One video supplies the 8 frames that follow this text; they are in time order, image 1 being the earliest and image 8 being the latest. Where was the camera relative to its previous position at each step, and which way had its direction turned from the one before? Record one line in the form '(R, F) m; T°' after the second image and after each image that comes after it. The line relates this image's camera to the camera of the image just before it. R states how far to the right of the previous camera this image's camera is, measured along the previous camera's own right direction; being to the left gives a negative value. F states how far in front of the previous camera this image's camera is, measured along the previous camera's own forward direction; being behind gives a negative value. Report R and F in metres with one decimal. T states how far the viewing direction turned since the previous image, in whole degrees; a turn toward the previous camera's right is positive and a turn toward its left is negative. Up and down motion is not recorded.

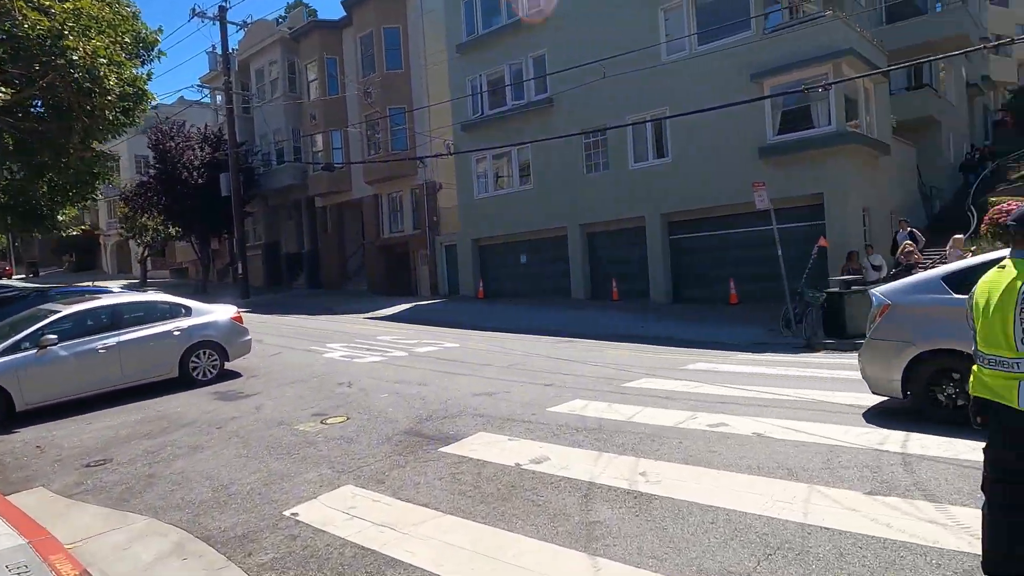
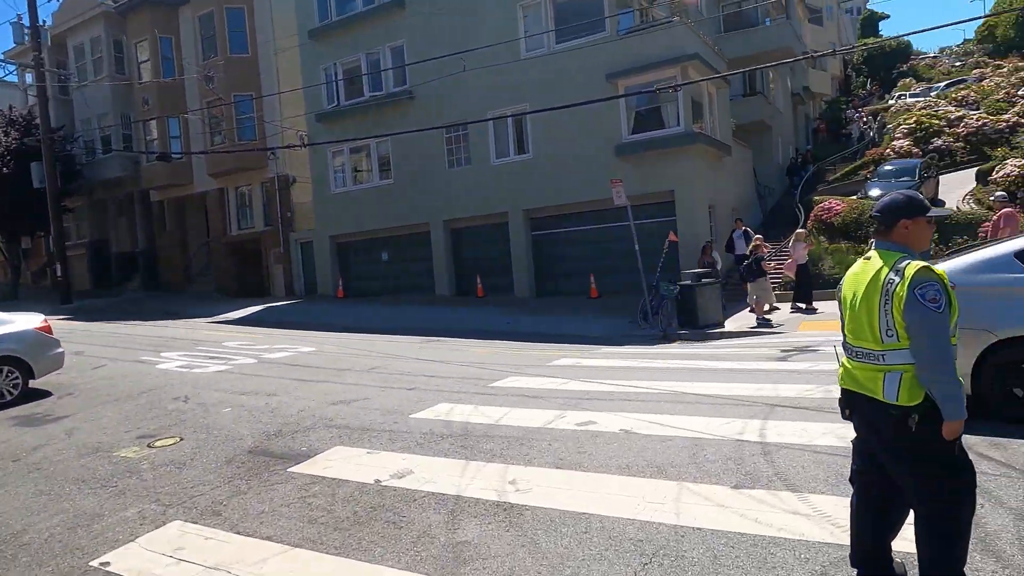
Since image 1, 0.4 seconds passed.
(+0.1, +0.5) m; +12°
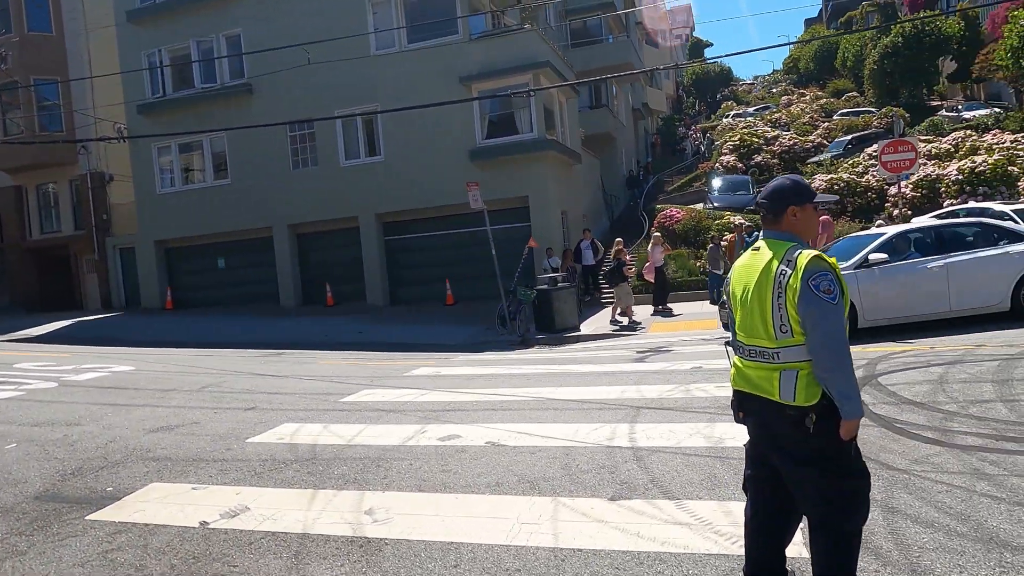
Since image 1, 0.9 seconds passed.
(0.0, +0.6) m; +13°
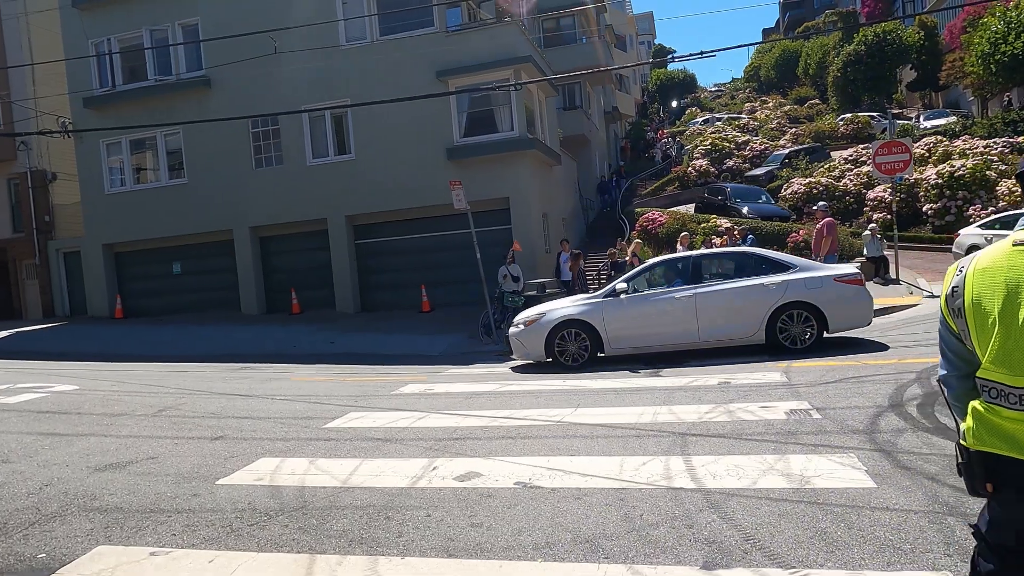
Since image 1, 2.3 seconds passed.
(-0.6, +1.1) m; +3°
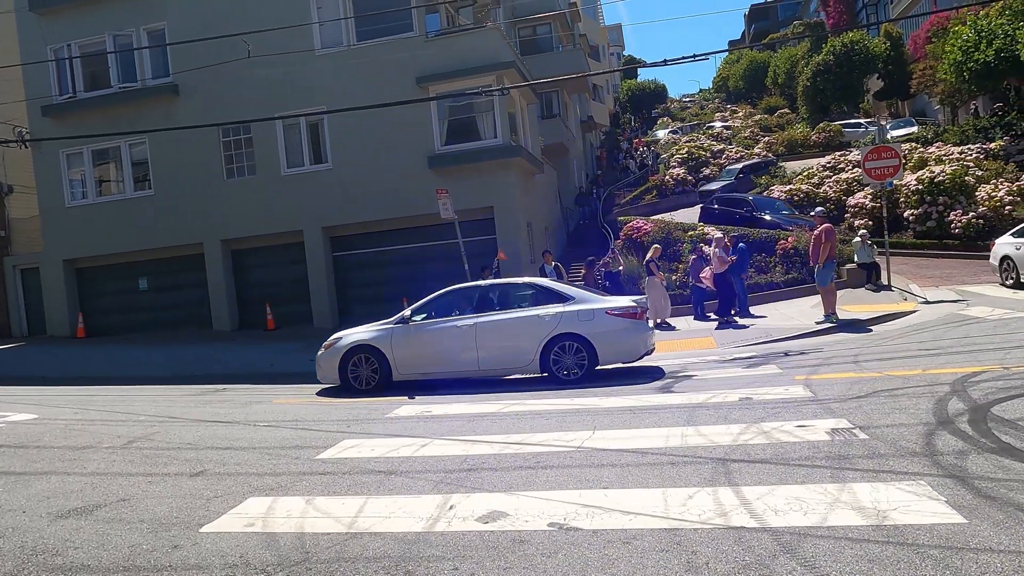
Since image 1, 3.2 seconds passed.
(-0.4, +0.6) m; +2°
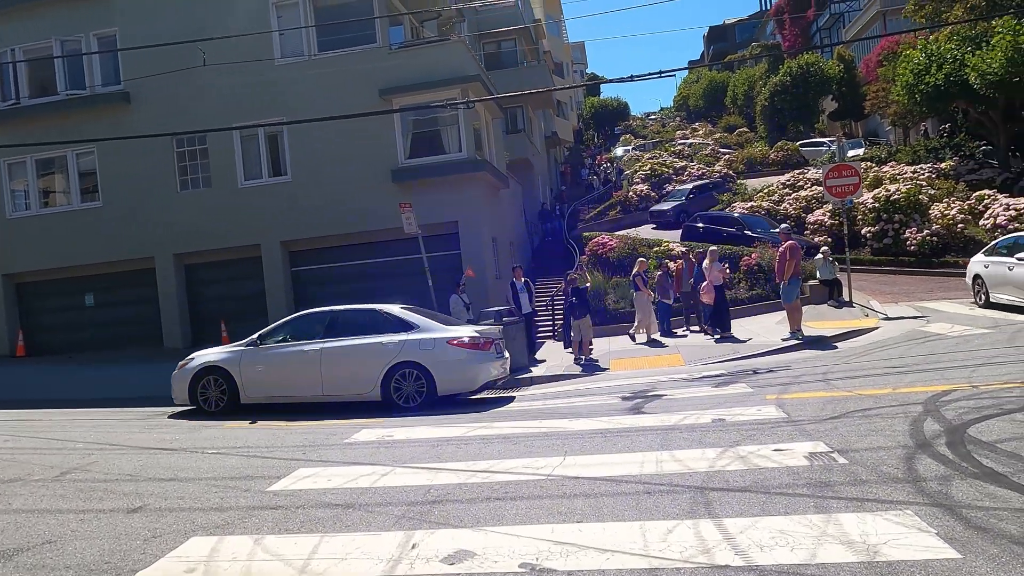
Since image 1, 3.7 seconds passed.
(0.0, +0.3) m; +3°
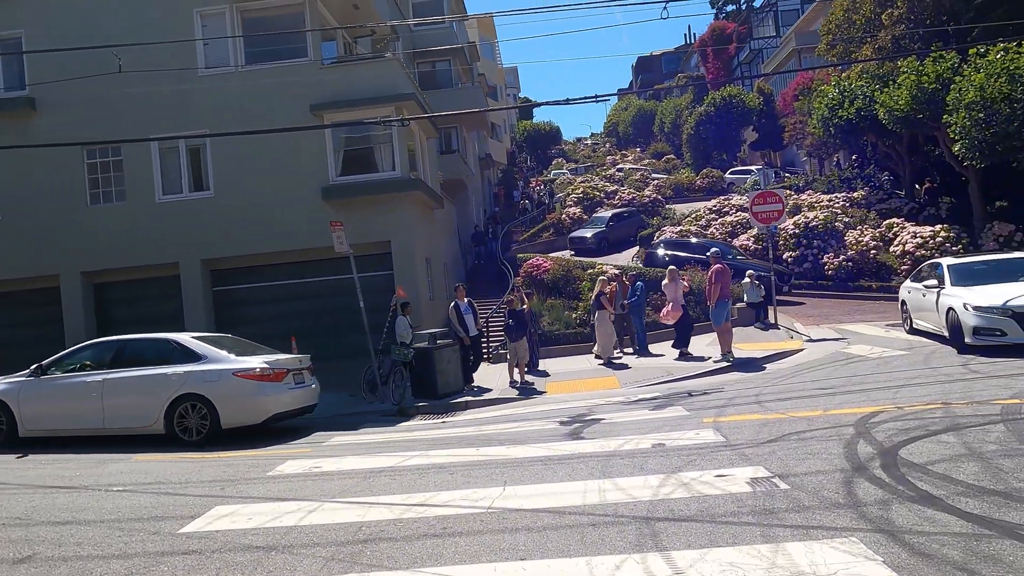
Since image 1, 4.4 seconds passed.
(-0.1, +0.2) m; +6°
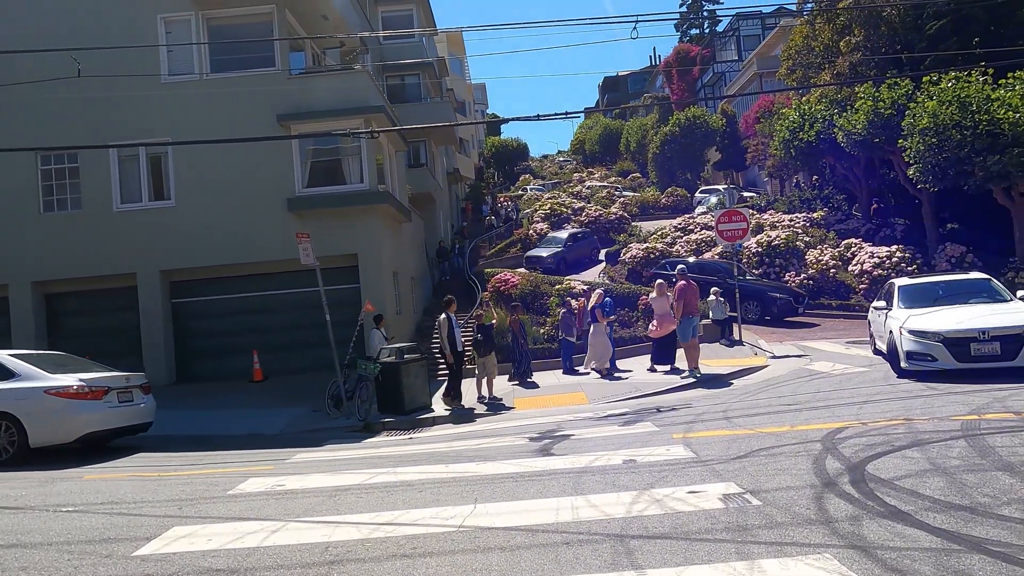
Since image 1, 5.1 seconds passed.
(-0.1, +0.1) m; +3°
